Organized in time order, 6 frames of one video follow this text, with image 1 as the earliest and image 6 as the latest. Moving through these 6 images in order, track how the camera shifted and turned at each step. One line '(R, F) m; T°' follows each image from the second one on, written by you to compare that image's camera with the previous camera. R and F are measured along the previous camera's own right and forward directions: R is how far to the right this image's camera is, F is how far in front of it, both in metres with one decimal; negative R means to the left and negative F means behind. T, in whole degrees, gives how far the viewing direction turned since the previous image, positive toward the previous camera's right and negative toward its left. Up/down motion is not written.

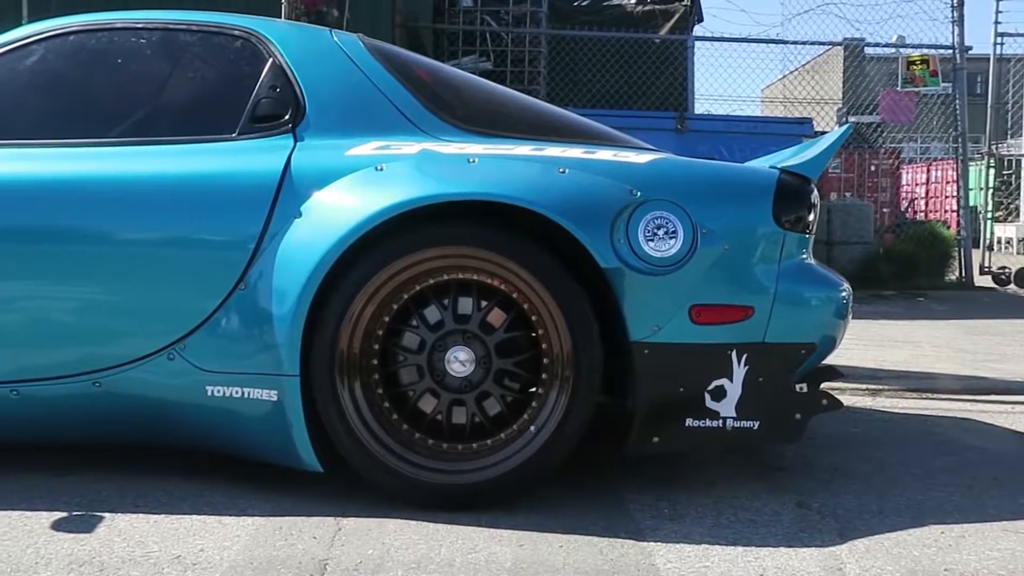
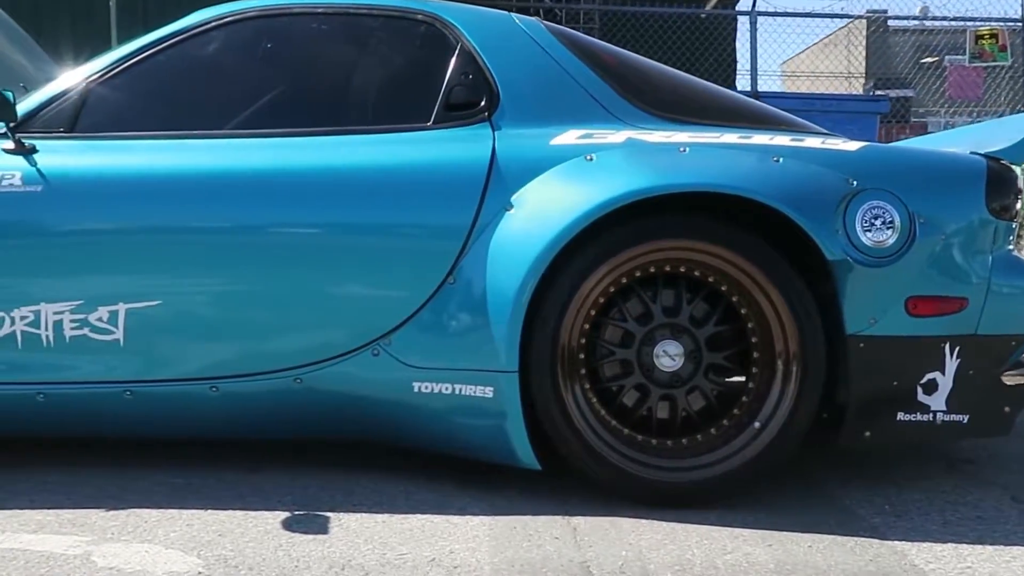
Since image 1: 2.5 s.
(-0.6, 0.0) m; 0°
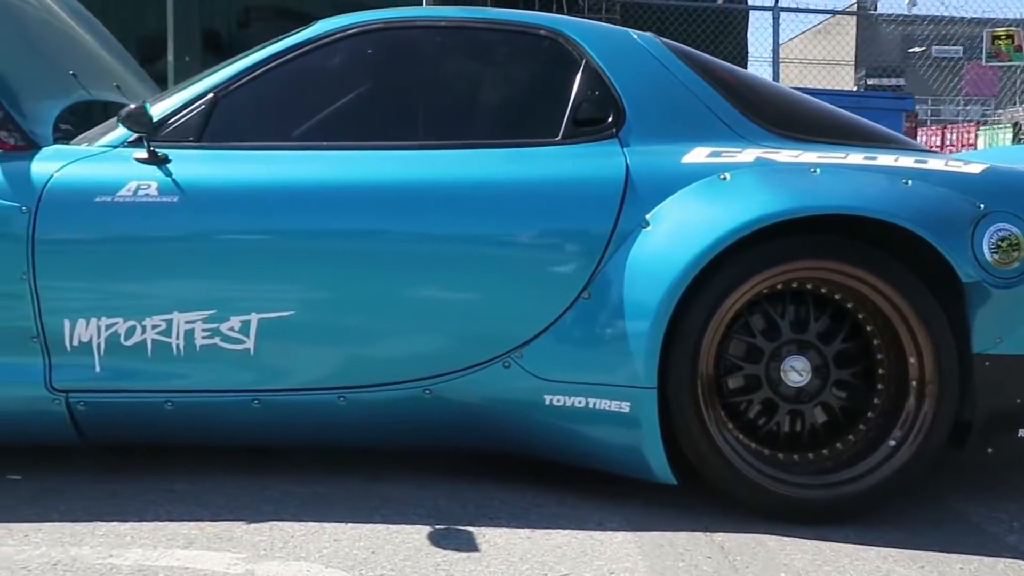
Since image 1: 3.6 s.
(-0.5, 0.0) m; +1°
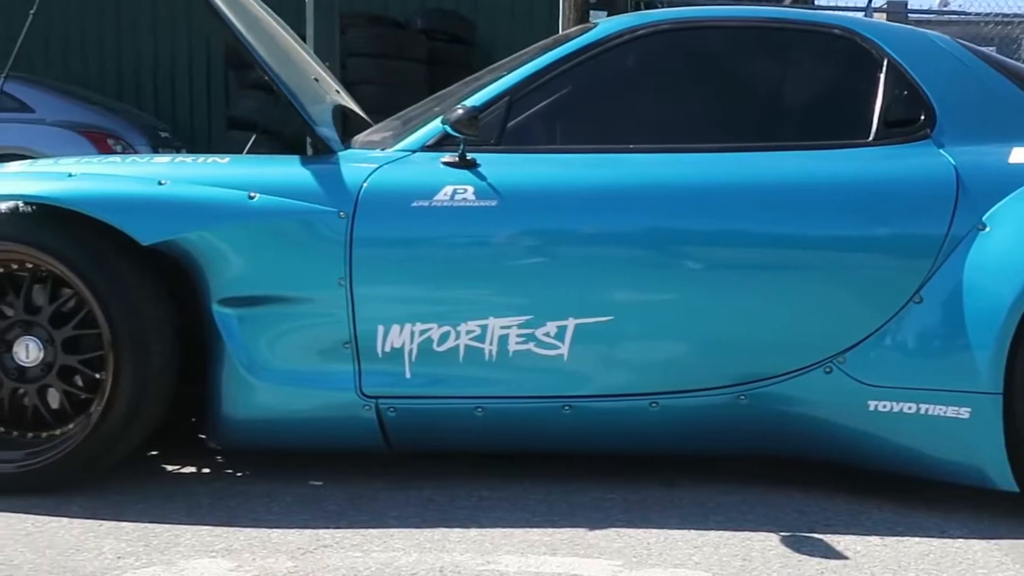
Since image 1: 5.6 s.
(-0.9, 0.0) m; -1°
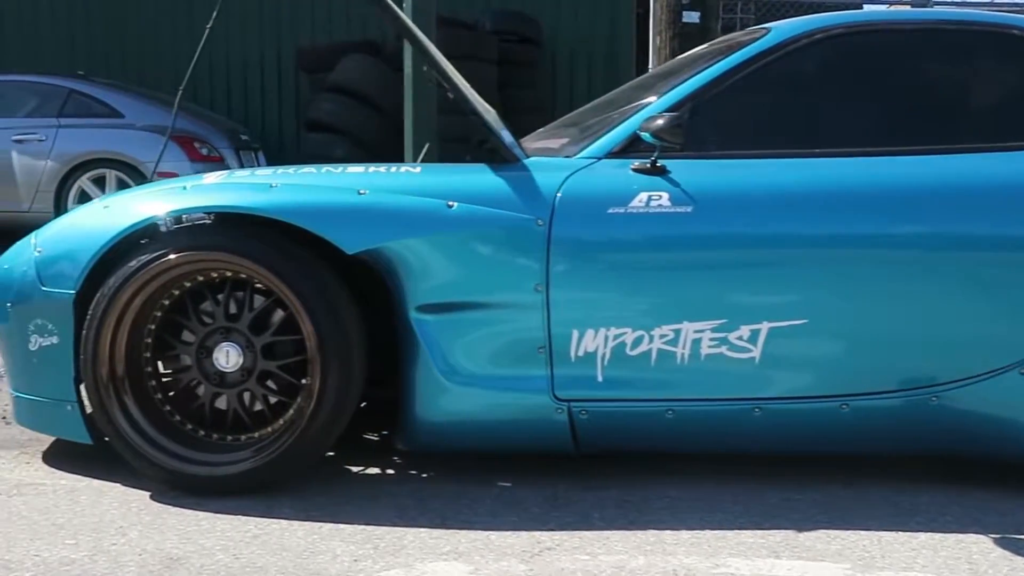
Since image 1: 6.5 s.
(-0.5, 0.0) m; -2°
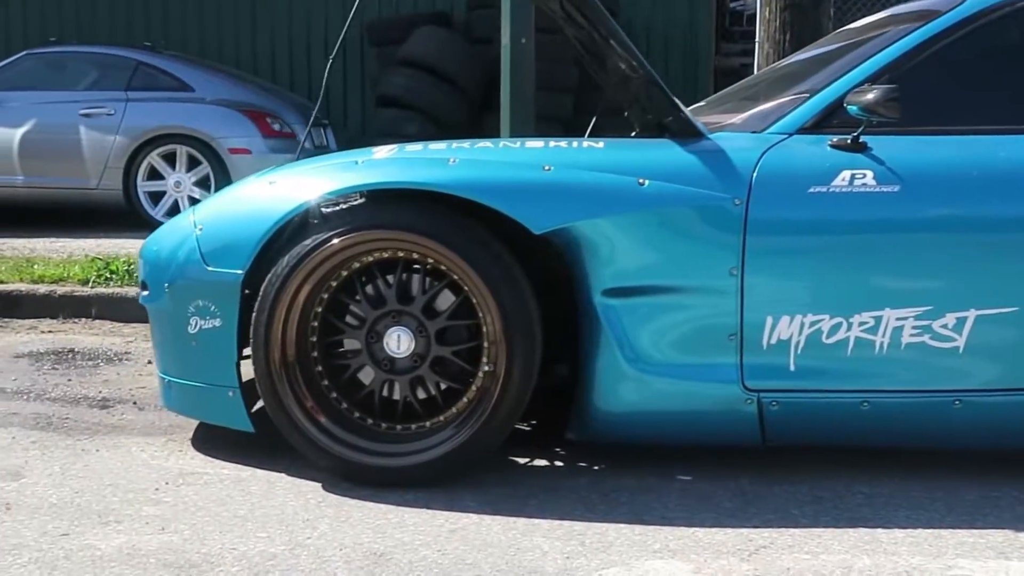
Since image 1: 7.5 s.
(-0.5, +0.2) m; -1°
